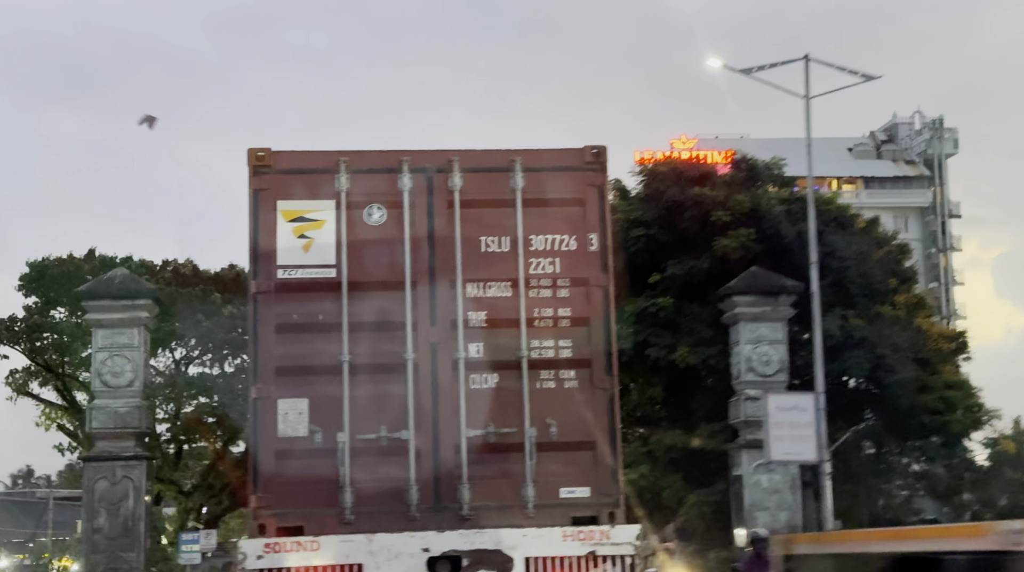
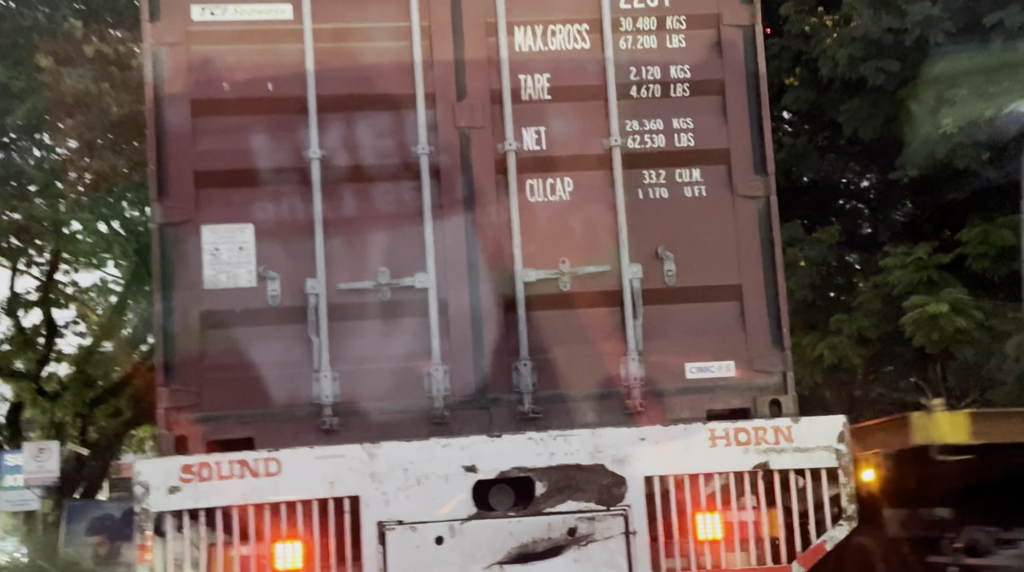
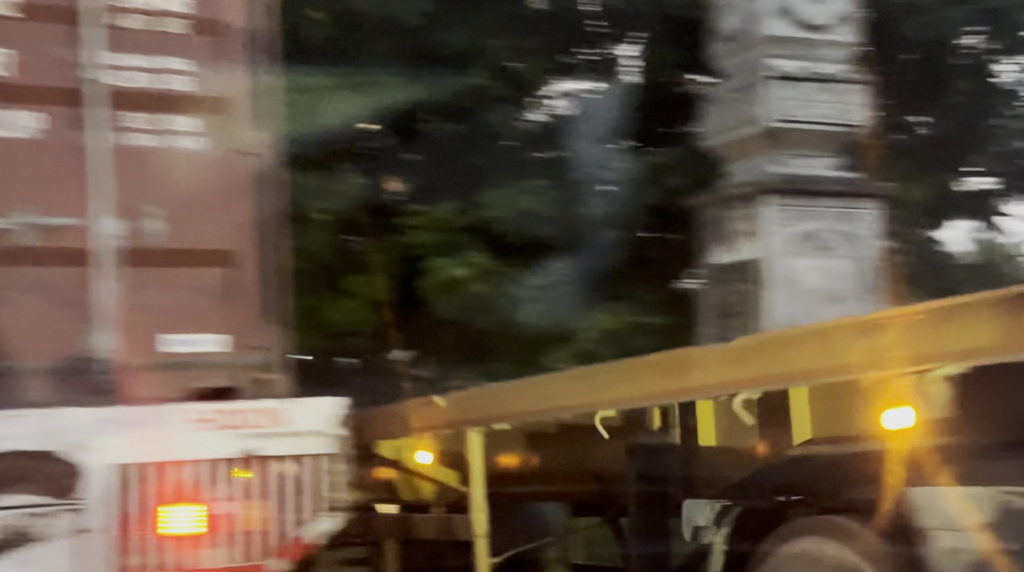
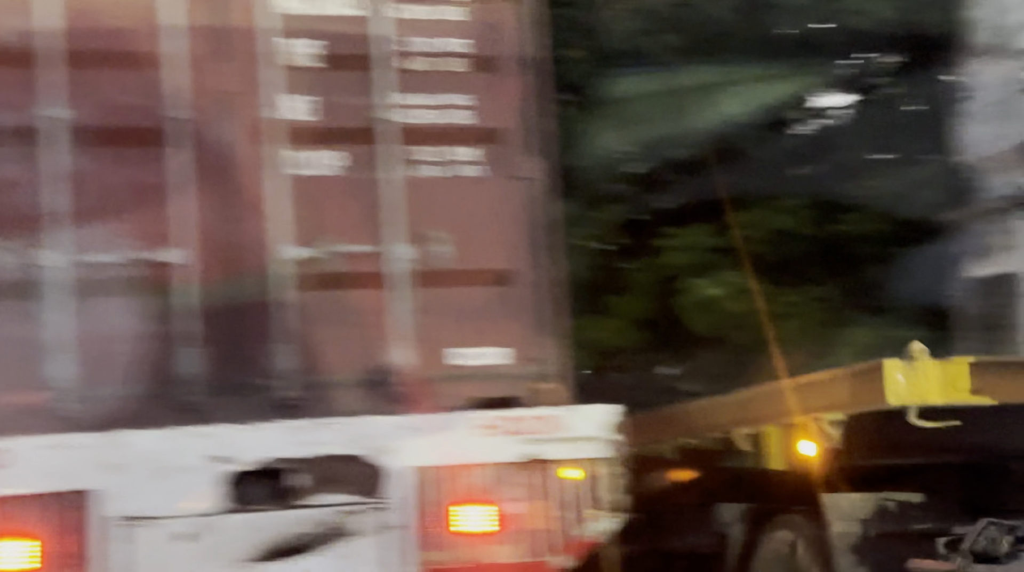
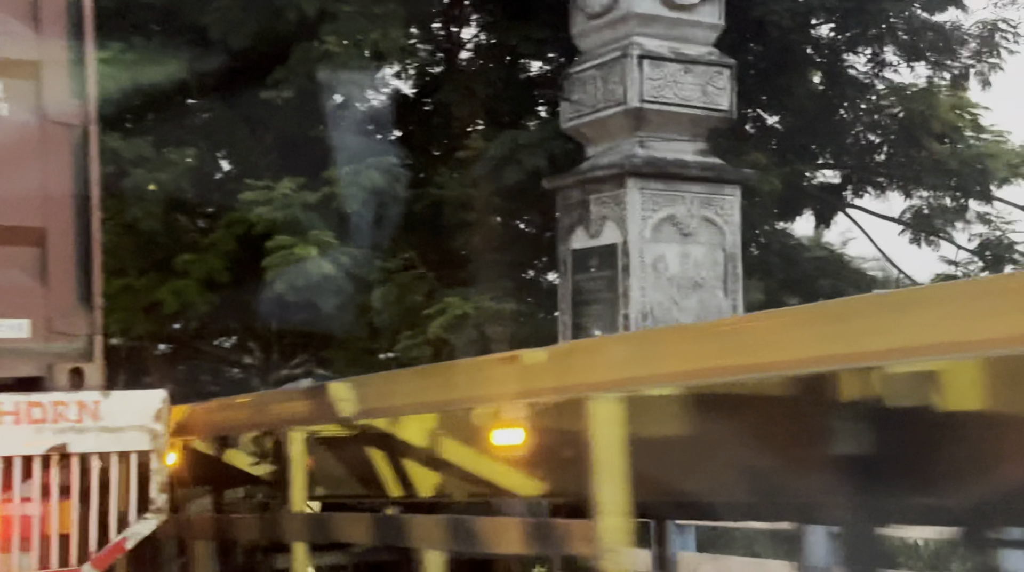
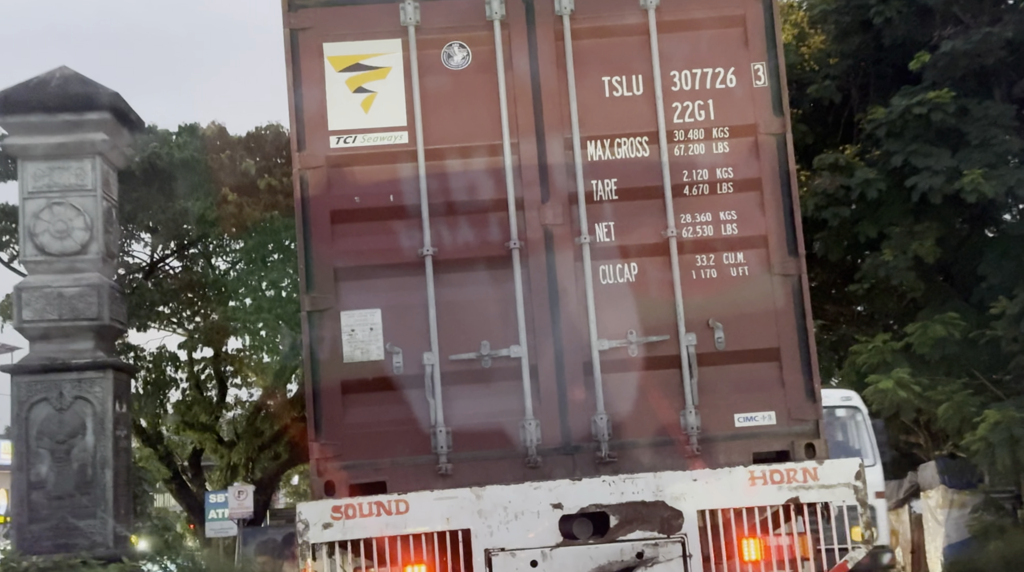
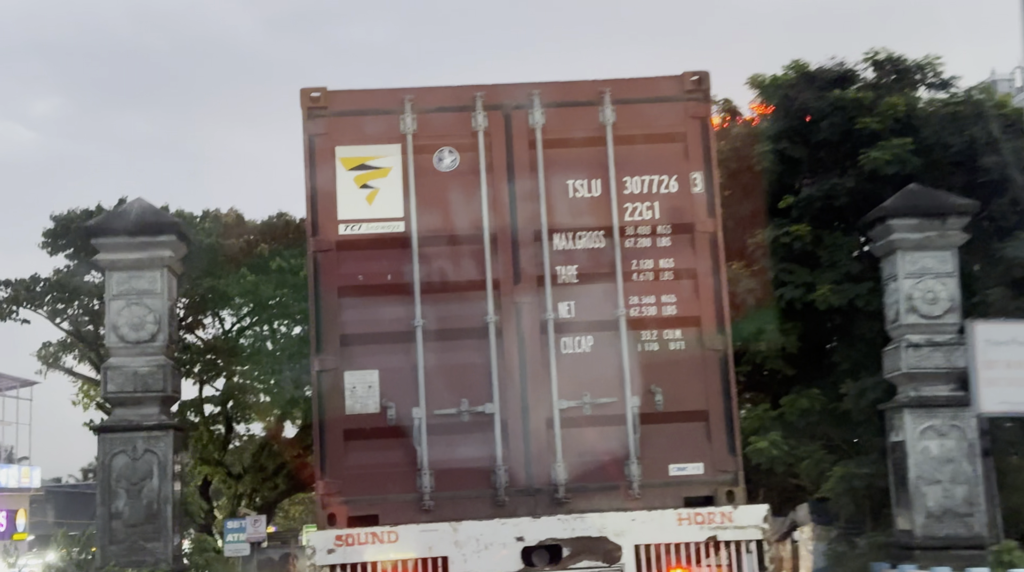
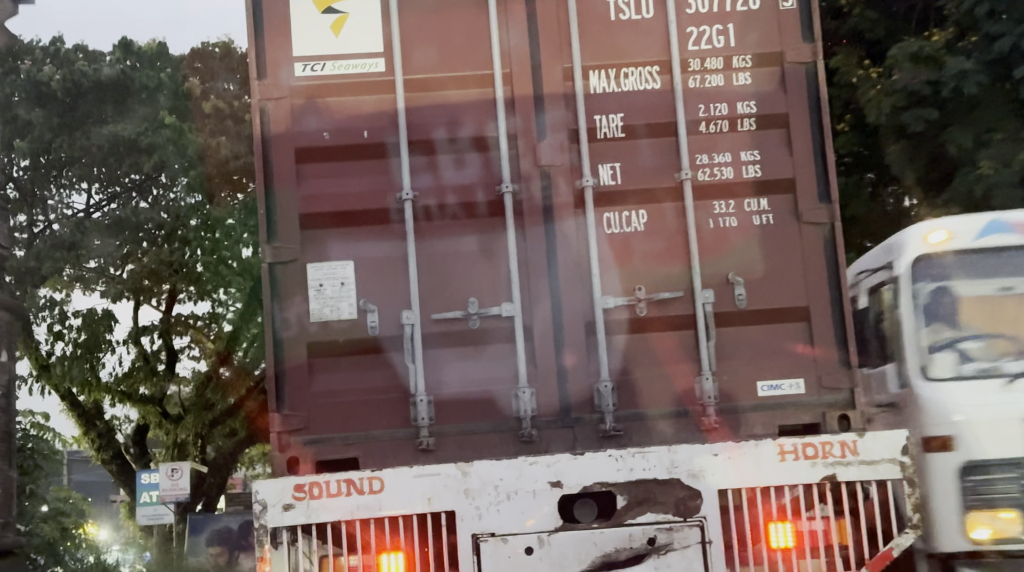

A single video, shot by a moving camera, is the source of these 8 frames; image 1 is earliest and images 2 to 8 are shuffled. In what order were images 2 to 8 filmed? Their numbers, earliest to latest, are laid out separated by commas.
7, 6, 8, 2, 4, 3, 5
